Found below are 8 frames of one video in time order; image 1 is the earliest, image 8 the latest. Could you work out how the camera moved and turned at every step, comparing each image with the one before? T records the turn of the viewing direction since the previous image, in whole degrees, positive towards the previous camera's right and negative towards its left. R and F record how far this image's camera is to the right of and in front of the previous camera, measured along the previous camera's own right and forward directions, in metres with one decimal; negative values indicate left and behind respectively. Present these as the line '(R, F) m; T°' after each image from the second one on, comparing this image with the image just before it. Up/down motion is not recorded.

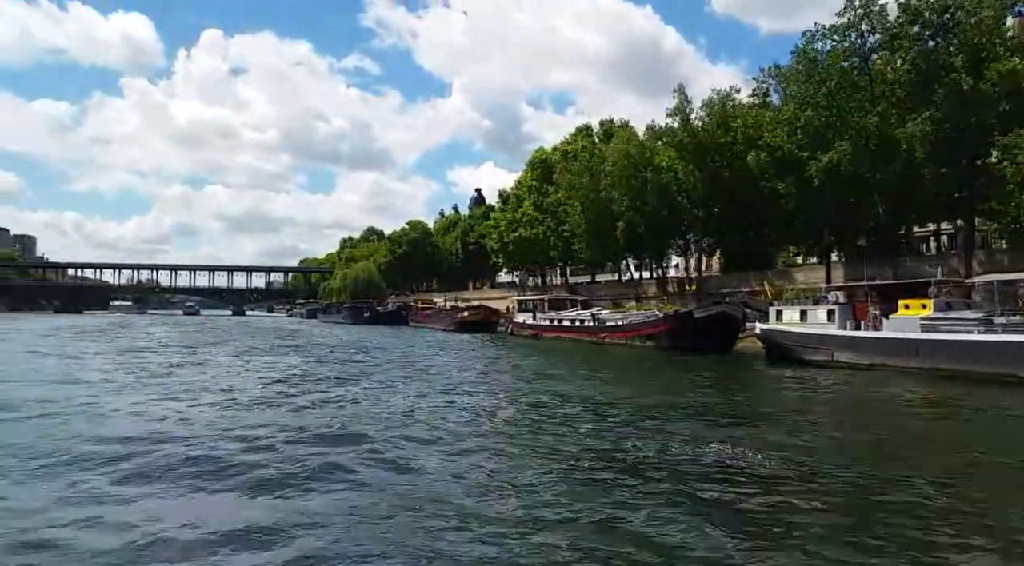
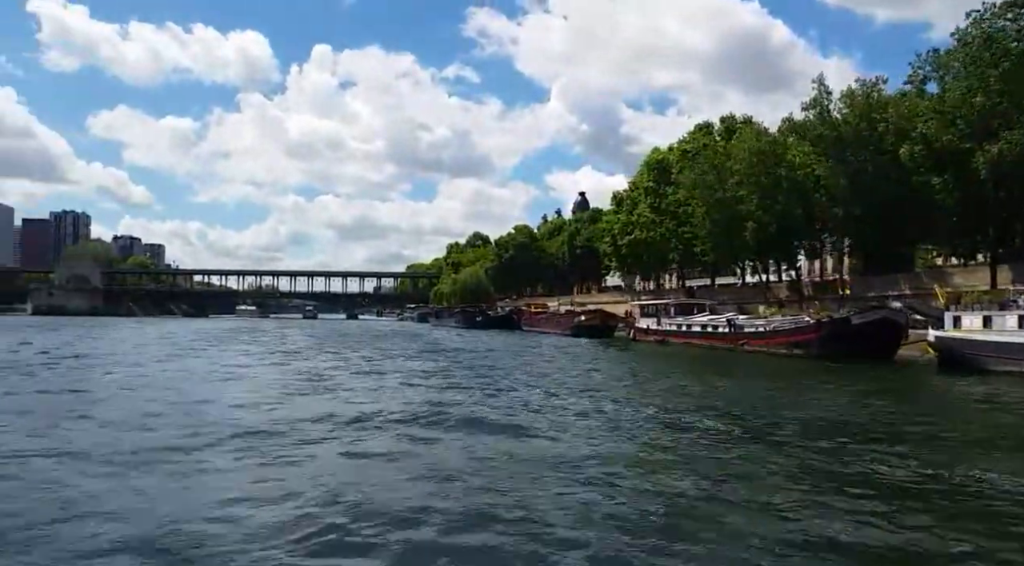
(-1.5, +0.9) m; -7°
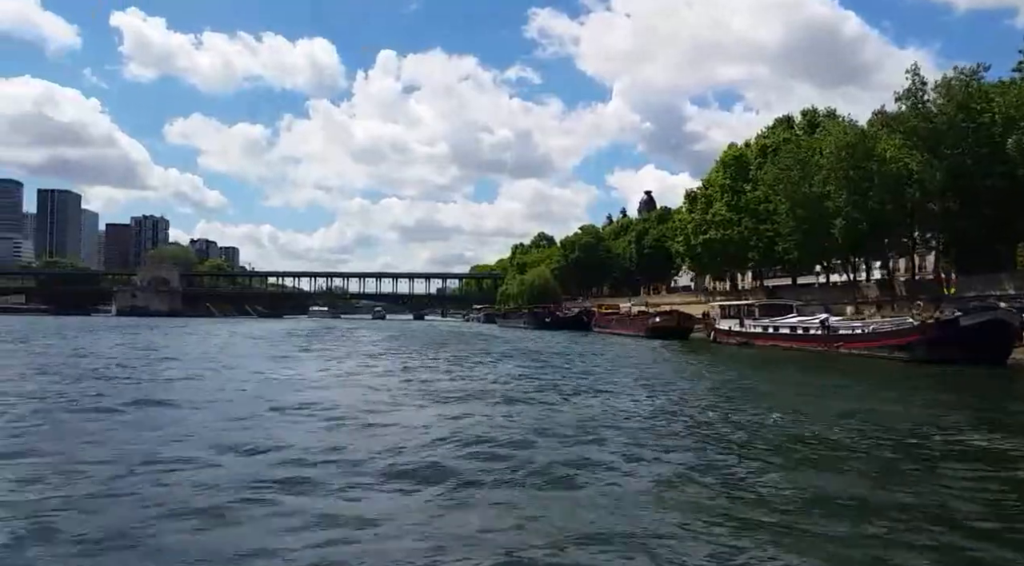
(-0.9, +0.4) m; -4°
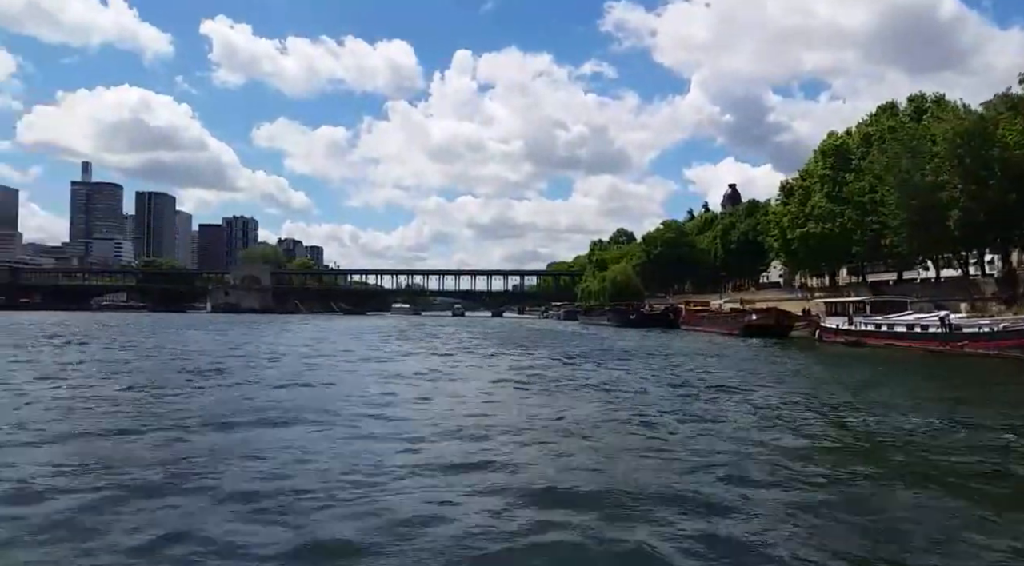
(-1.1, +0.4) m; -5°
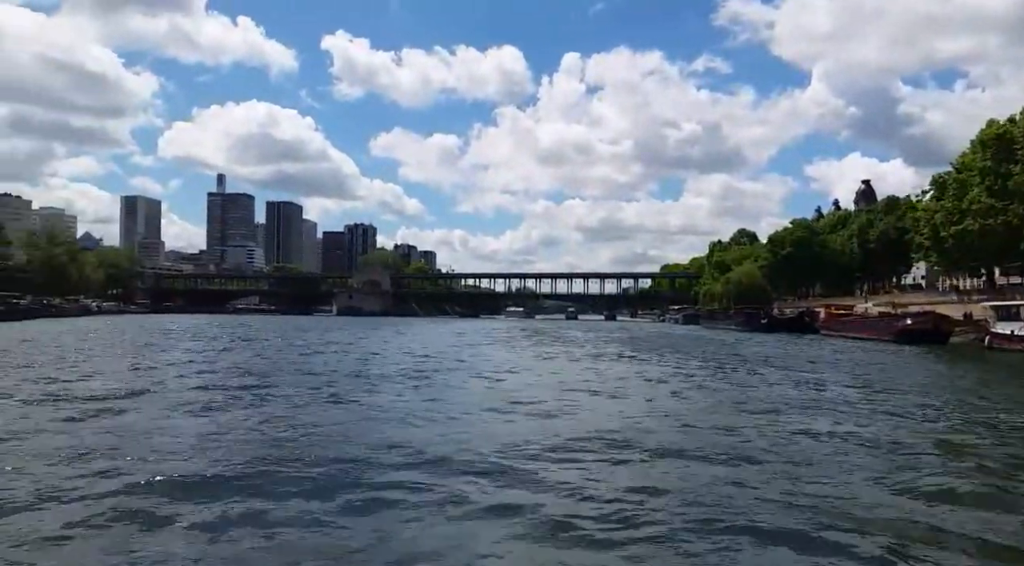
(-1.8, +0.5) m; -8°
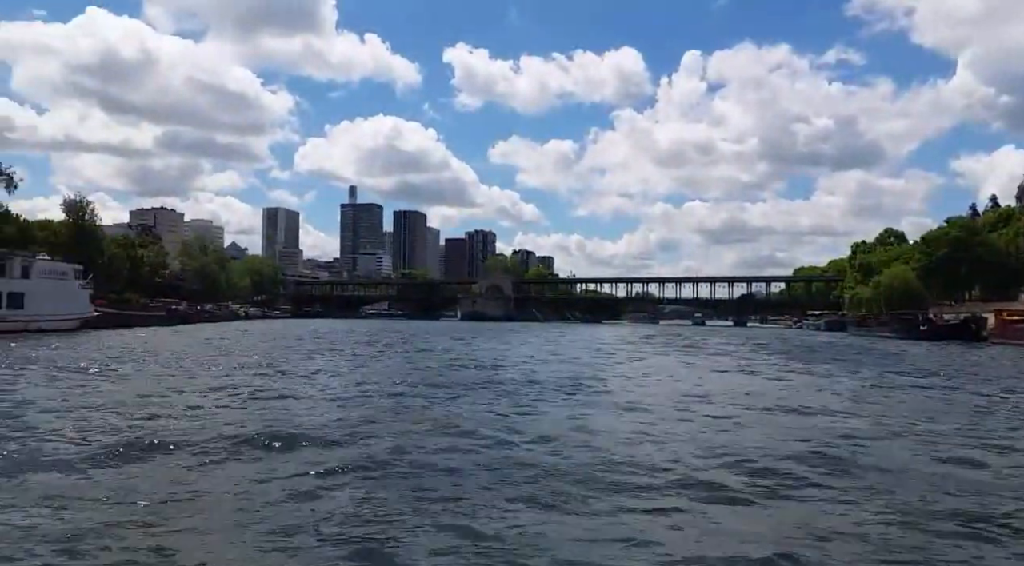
(-2.0, +0.3) m; -8°
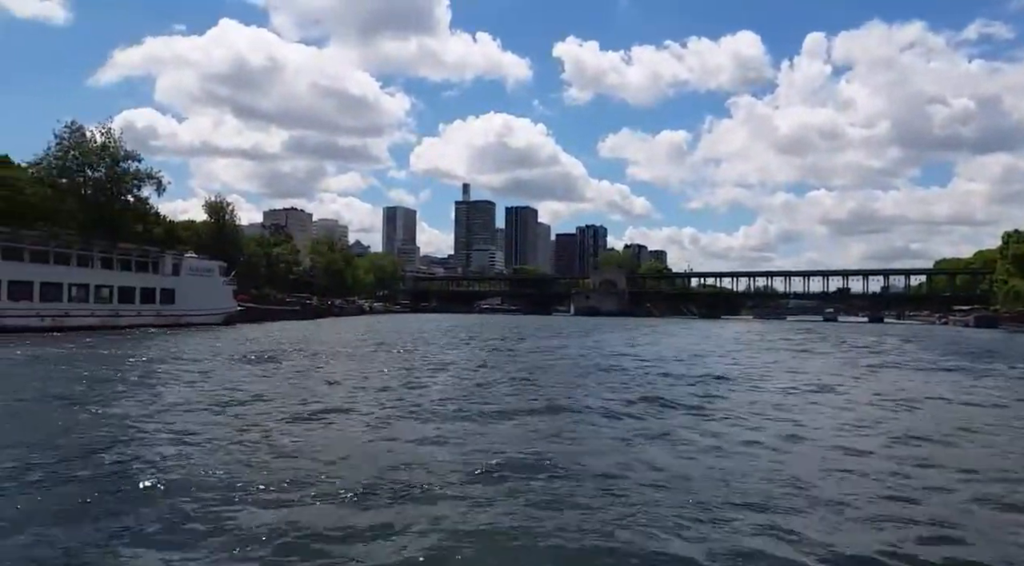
(-2.1, +0.4) m; -8°
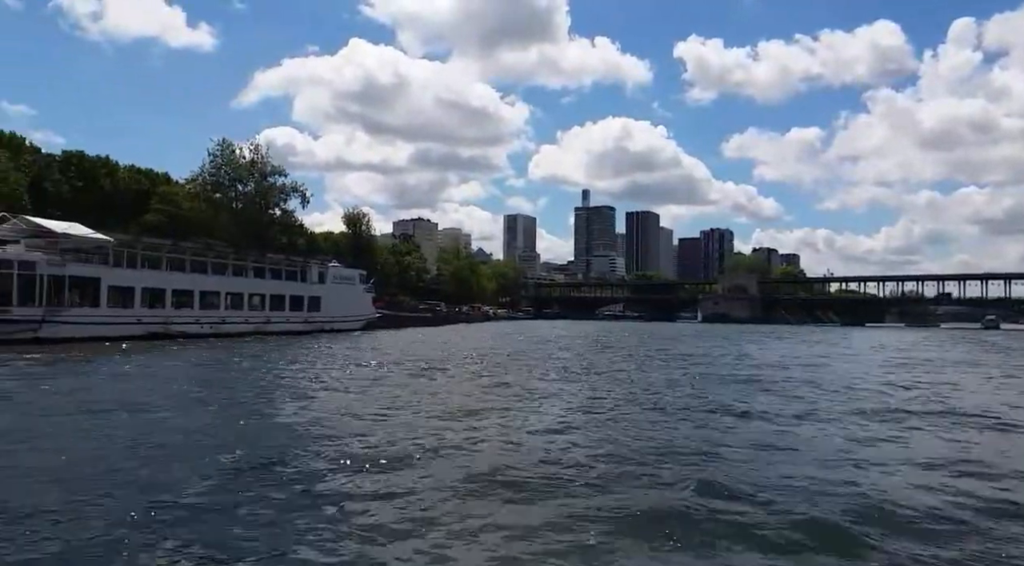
(-2.8, +0.8) m; -8°
